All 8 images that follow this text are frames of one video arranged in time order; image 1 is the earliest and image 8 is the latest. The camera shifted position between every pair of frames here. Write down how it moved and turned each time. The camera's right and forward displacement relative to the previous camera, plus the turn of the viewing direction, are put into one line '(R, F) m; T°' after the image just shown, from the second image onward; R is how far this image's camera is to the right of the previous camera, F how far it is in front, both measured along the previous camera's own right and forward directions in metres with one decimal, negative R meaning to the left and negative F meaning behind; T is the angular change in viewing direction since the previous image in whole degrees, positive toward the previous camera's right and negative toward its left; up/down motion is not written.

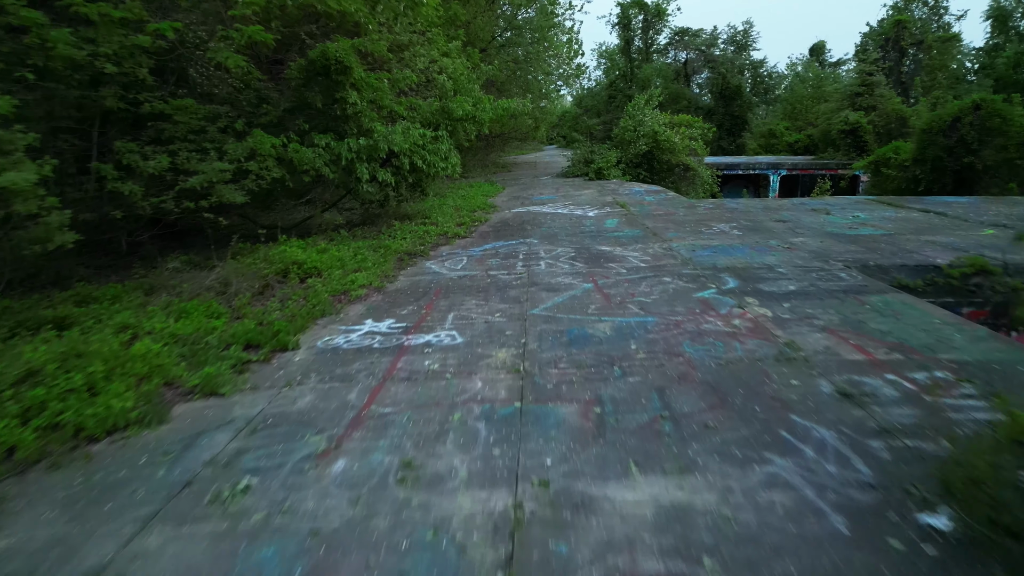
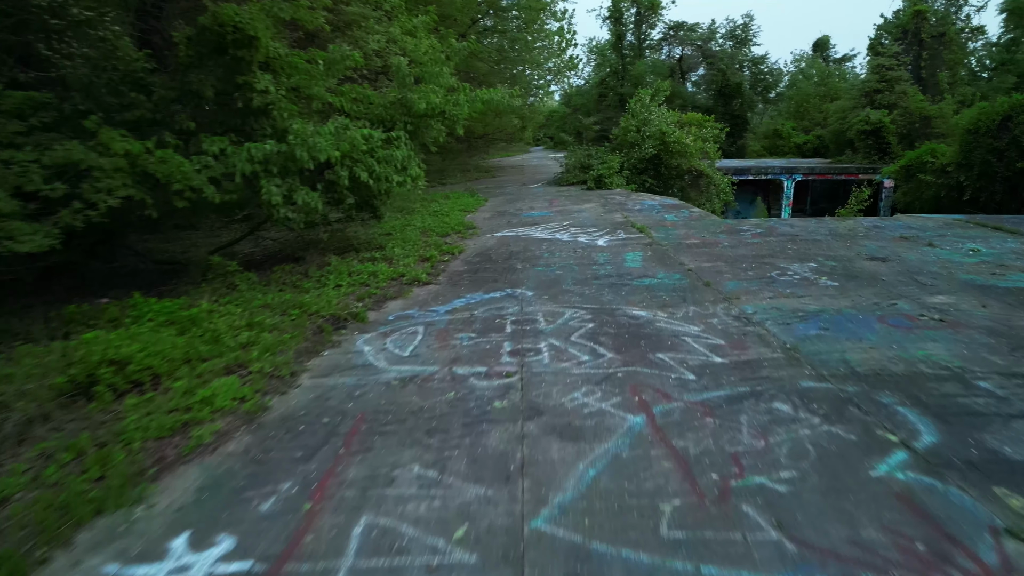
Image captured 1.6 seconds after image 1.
(0.0, +2.5) m; +1°
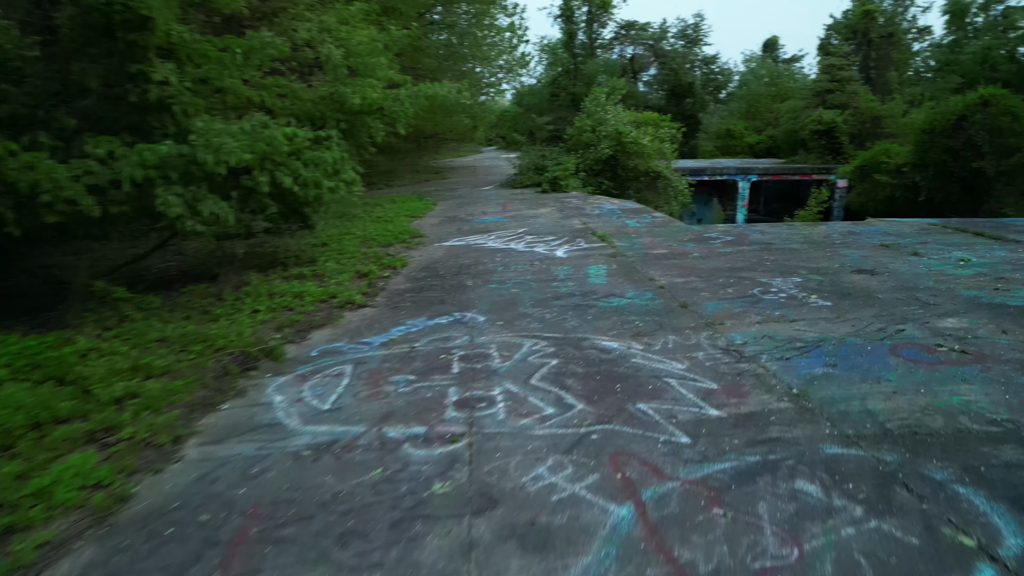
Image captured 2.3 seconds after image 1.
(0.0, +0.7) m; +4°
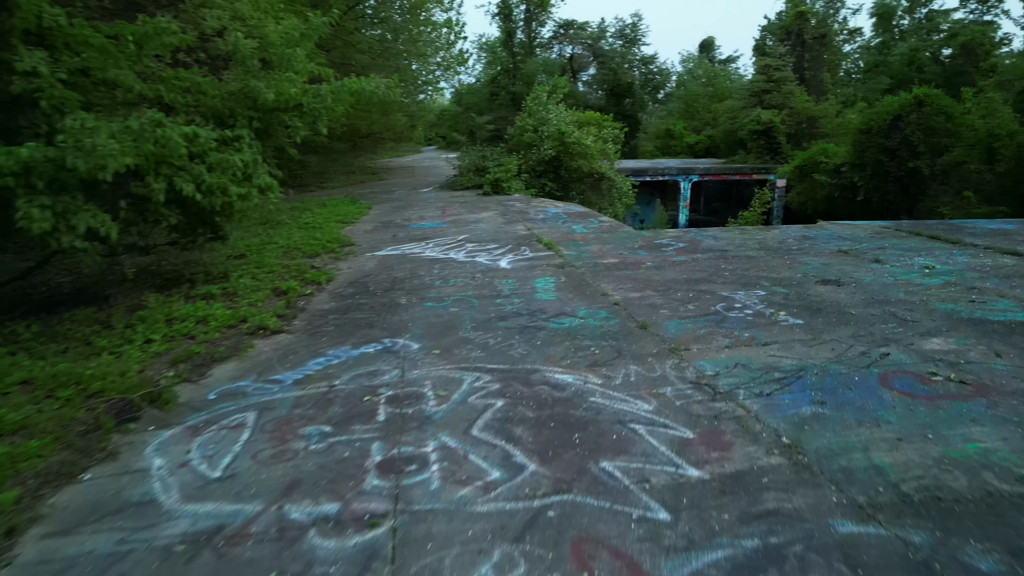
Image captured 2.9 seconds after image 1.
(0.0, +0.6) m; +5°
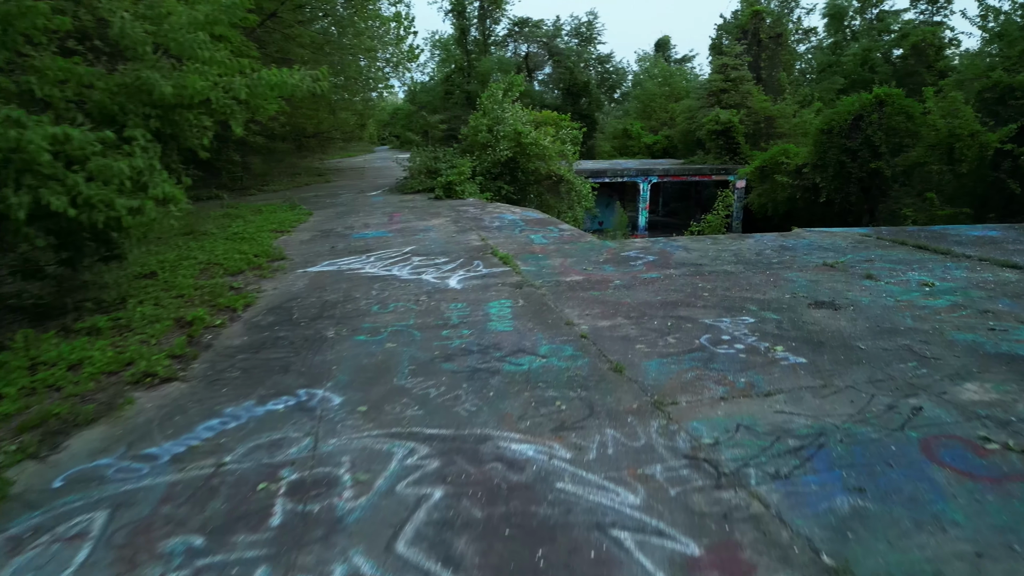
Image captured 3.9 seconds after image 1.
(+0.1, +0.7) m; +3°
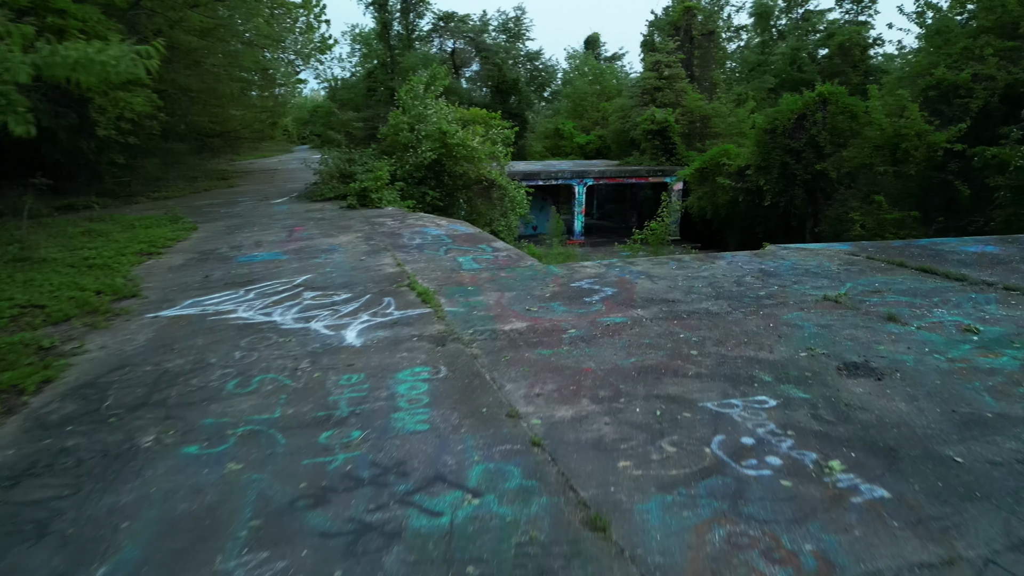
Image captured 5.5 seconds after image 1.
(+0.1, +1.3) m; +6°
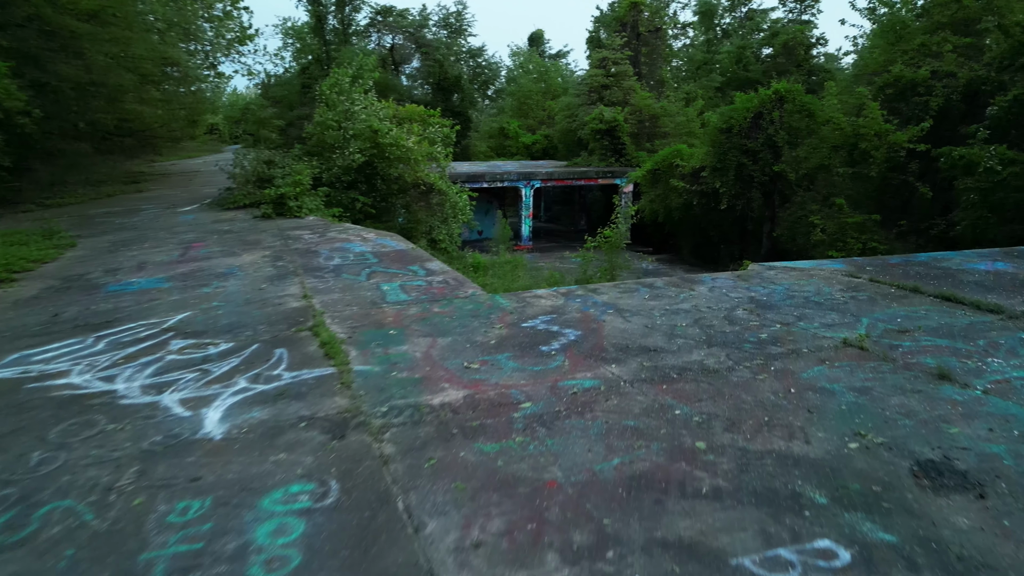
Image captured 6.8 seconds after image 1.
(+0.1, +1.1) m; +4°
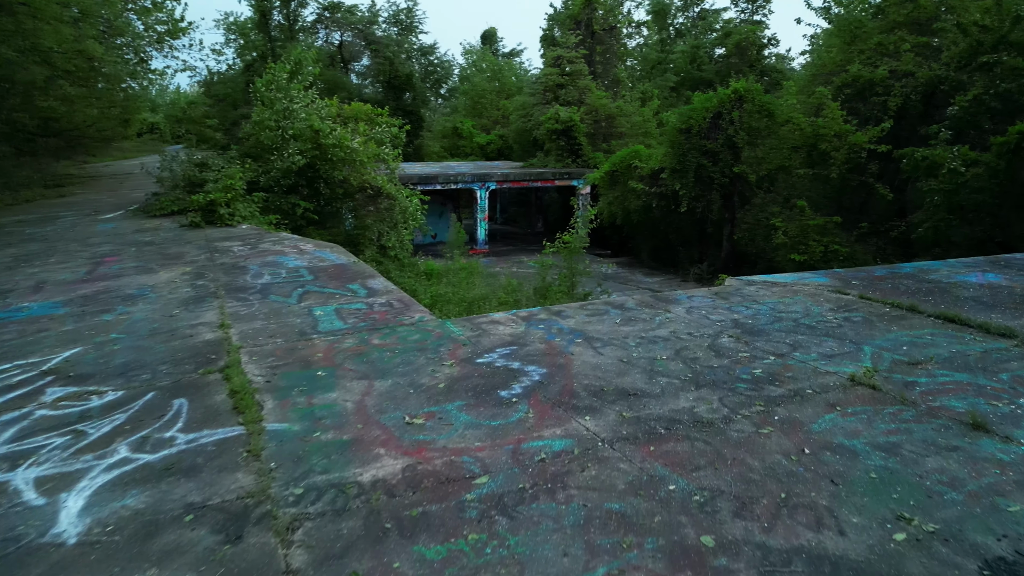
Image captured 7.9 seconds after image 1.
(0.0, +0.6) m; +4°
